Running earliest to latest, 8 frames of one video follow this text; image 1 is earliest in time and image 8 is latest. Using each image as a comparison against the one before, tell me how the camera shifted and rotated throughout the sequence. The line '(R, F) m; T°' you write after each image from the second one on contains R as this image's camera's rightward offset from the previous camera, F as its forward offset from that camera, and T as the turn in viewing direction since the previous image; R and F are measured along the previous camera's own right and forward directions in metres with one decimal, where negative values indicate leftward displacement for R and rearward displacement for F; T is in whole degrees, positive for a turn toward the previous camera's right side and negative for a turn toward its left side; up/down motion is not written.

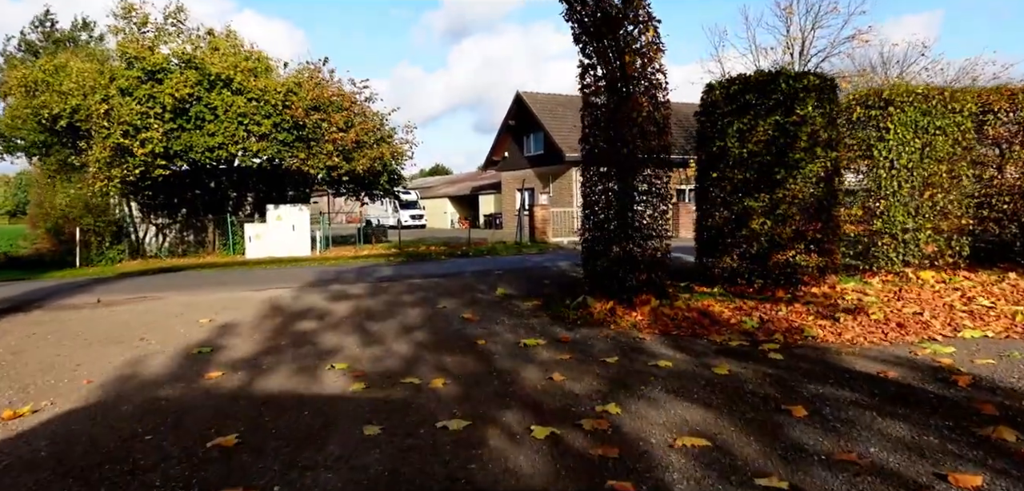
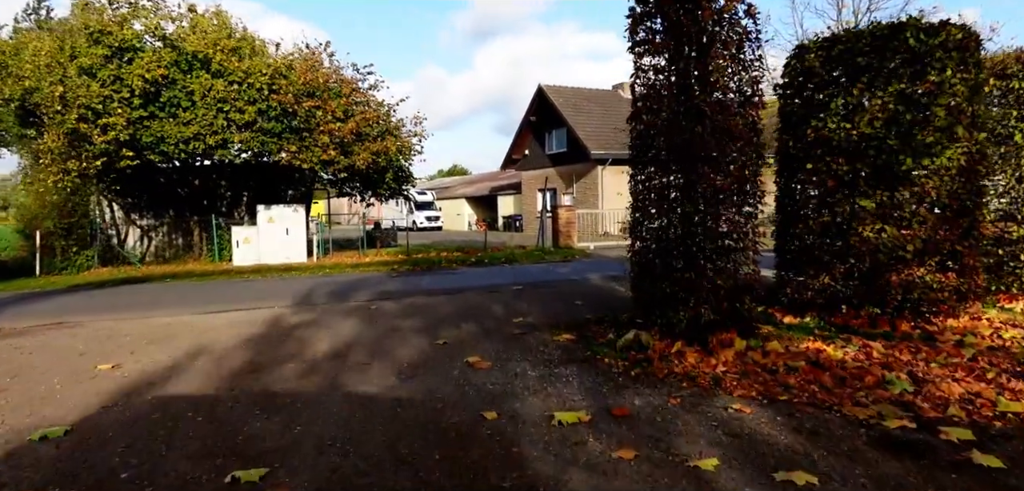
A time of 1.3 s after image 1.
(-0.1, +2.2) m; -2°
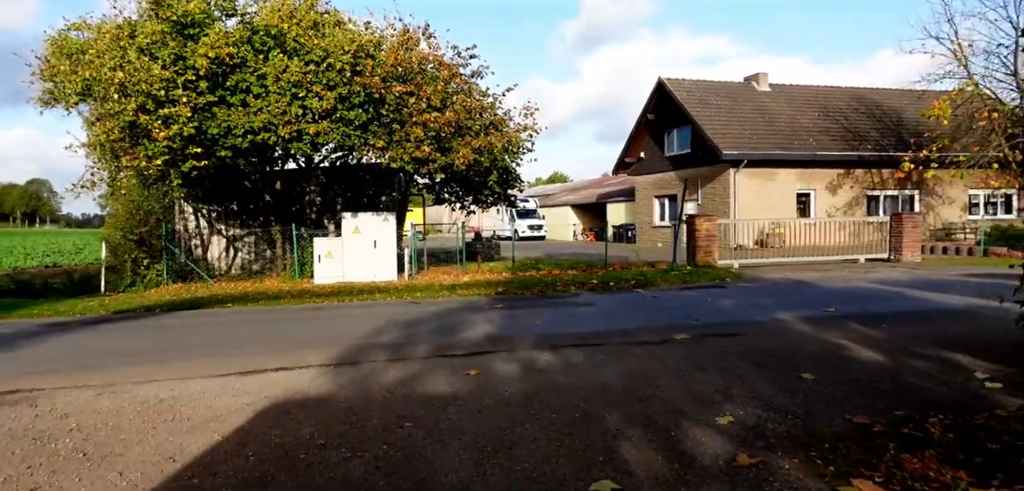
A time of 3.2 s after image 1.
(-0.7, +3.2) m; -9°
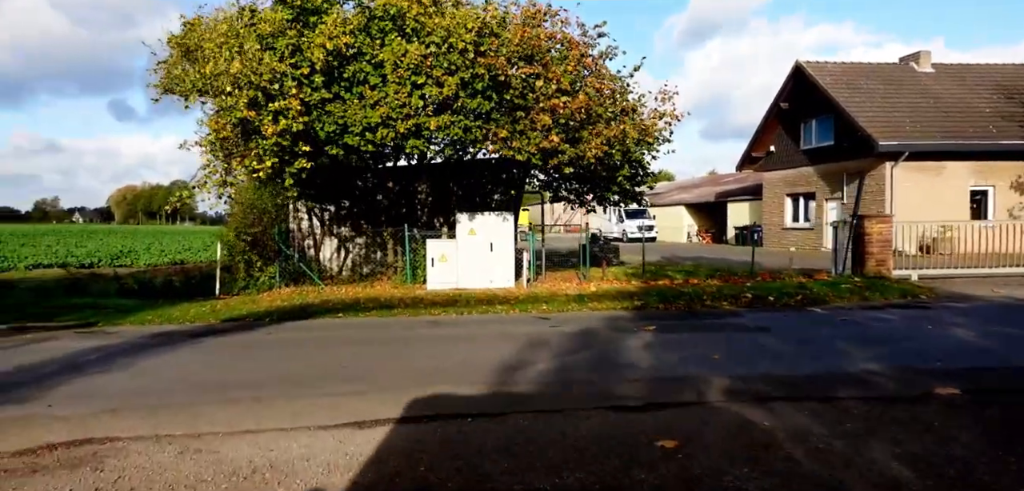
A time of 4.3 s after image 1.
(-0.7, +1.6) m; -9°
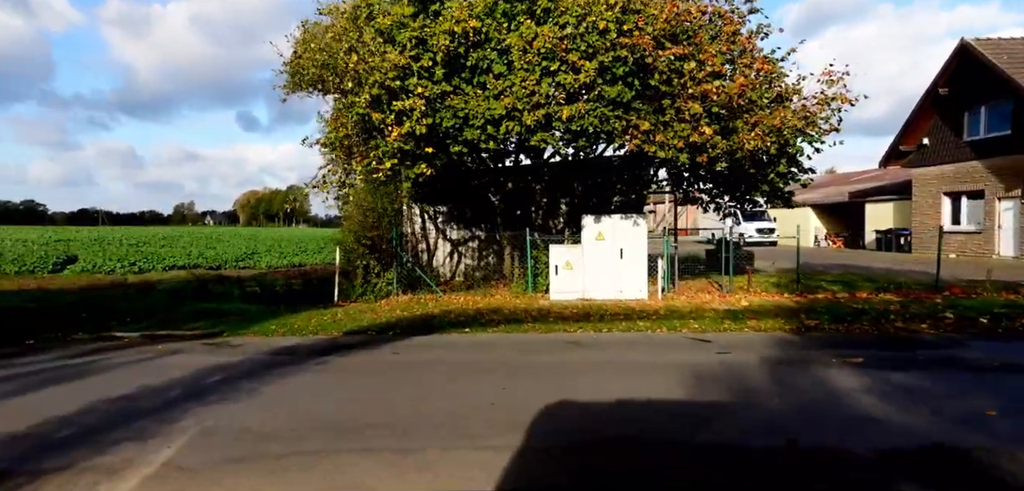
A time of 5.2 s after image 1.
(-0.7, +1.2) m; -9°
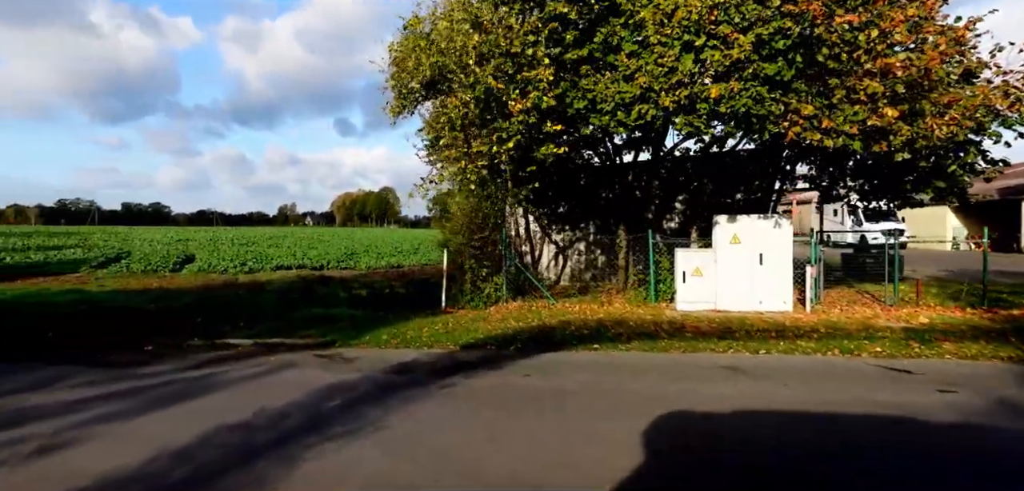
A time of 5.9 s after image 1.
(-0.7, +1.1) m; -8°
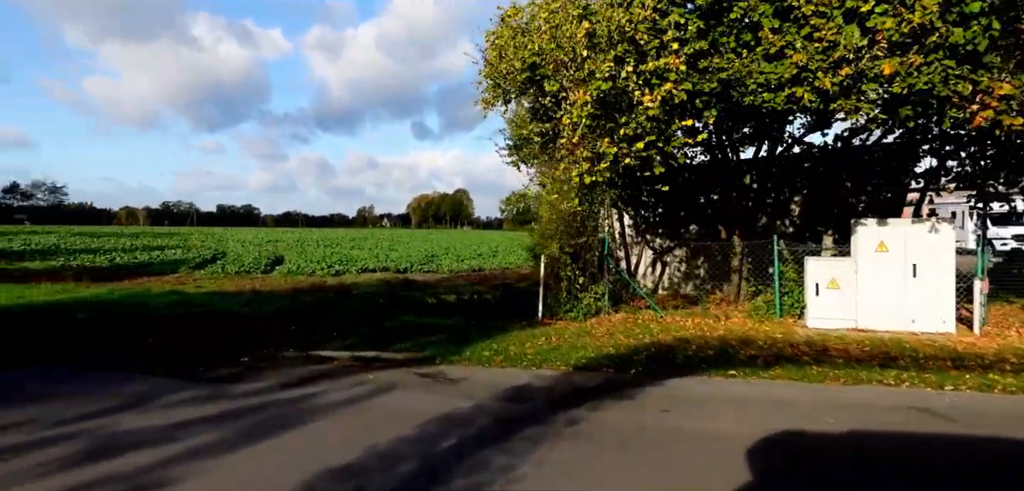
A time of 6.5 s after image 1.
(-0.7, +1.1) m; -7°
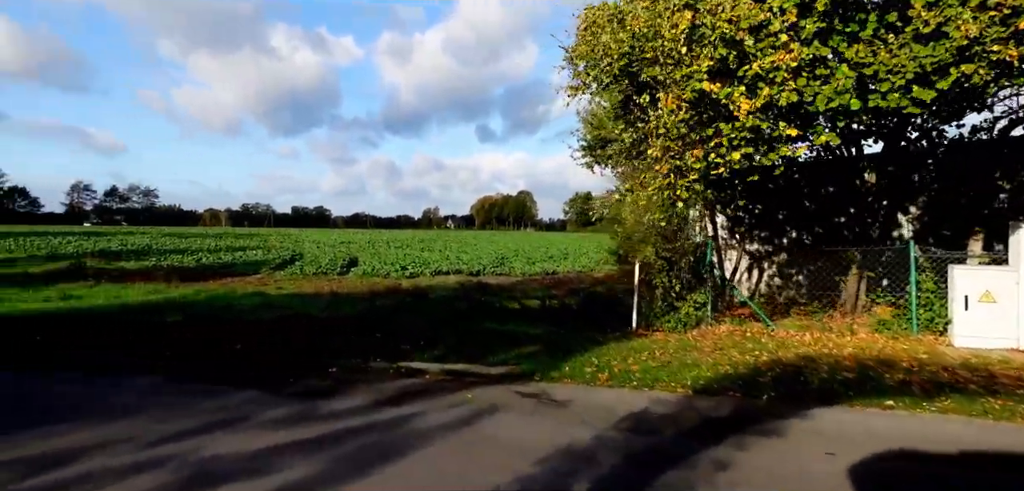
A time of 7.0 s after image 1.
(-0.6, +0.9) m; -6°
